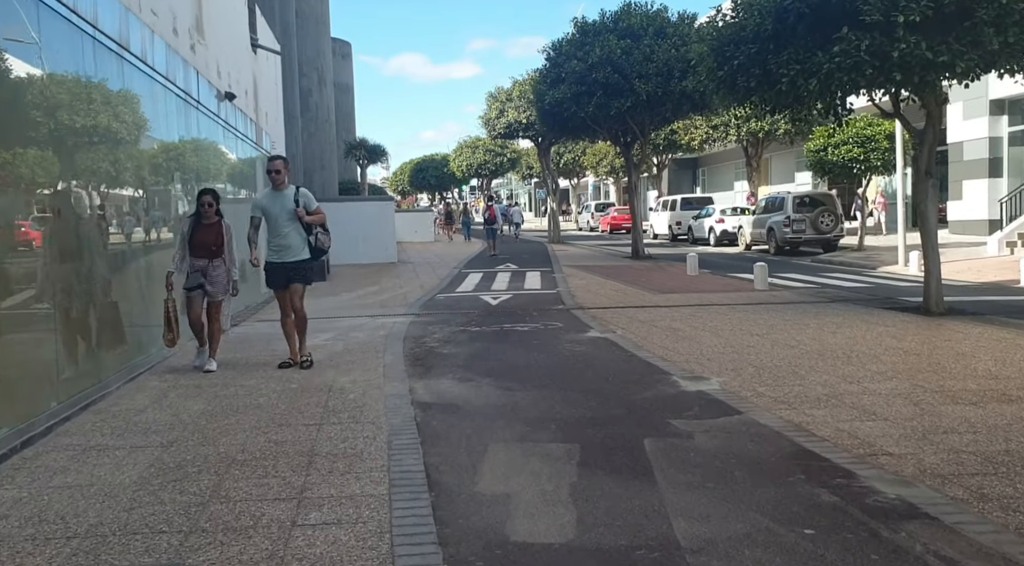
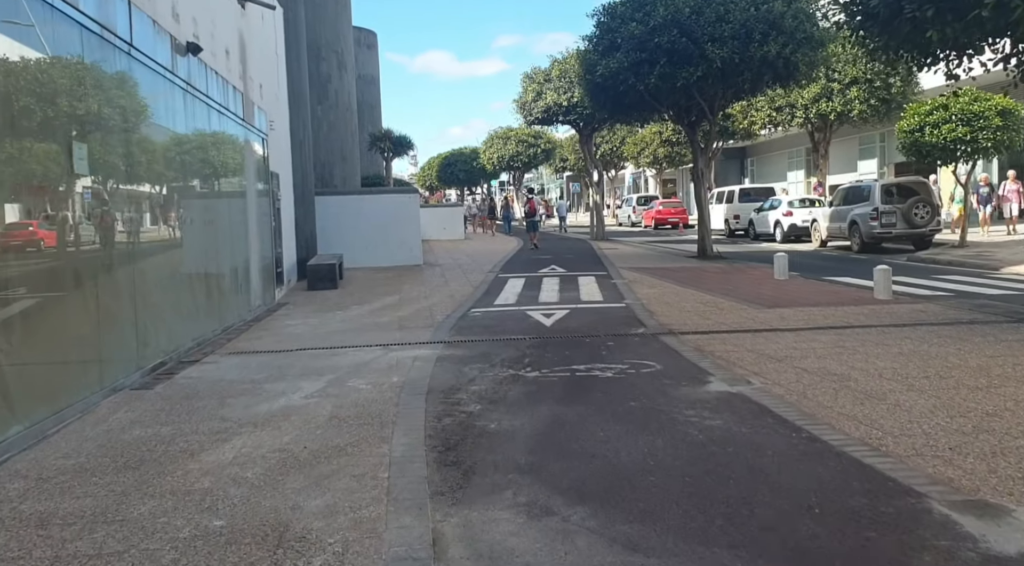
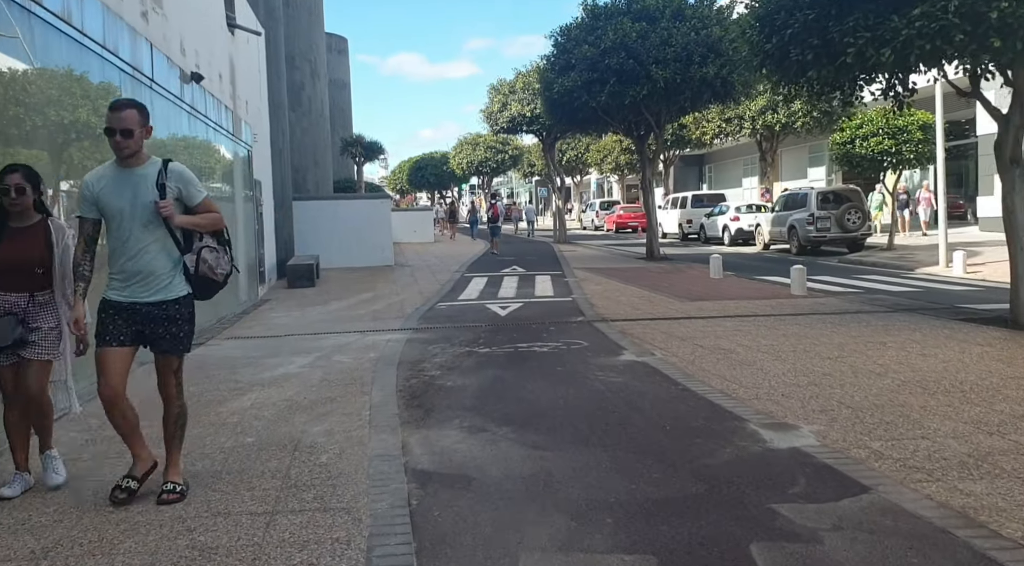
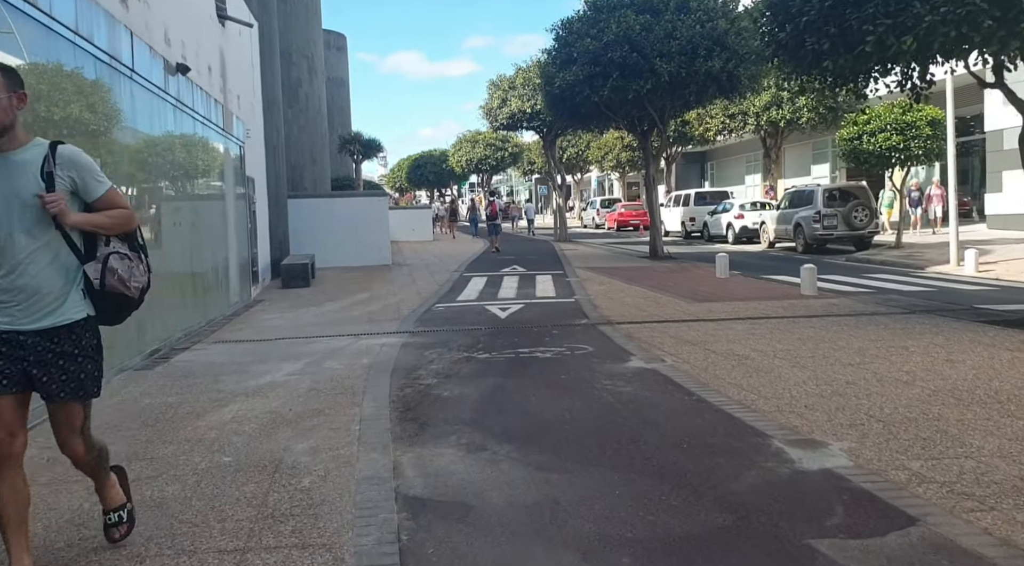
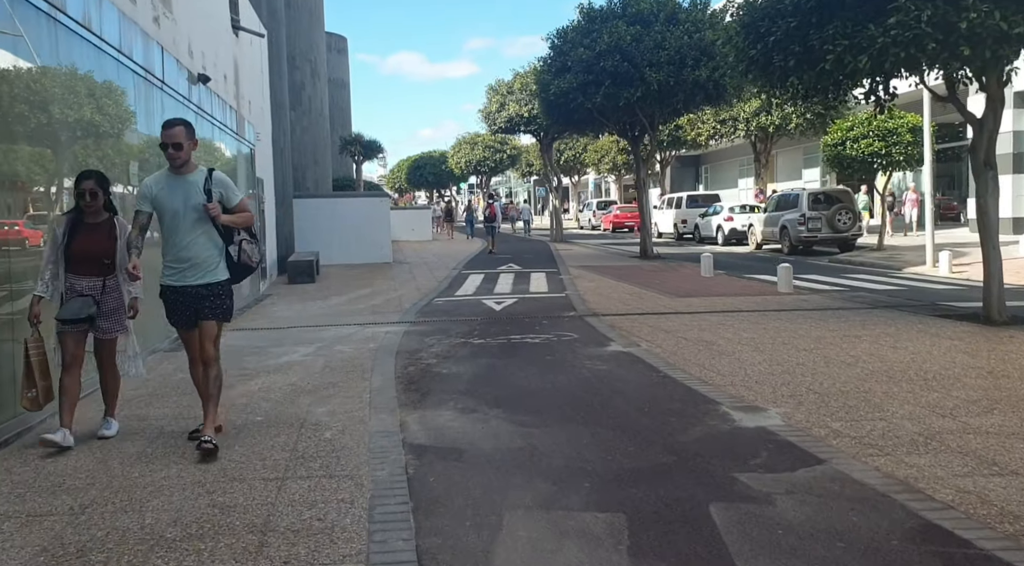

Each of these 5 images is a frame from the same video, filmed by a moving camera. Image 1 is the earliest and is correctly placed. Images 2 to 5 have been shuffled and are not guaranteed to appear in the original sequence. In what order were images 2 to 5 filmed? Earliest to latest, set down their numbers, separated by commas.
5, 3, 4, 2
